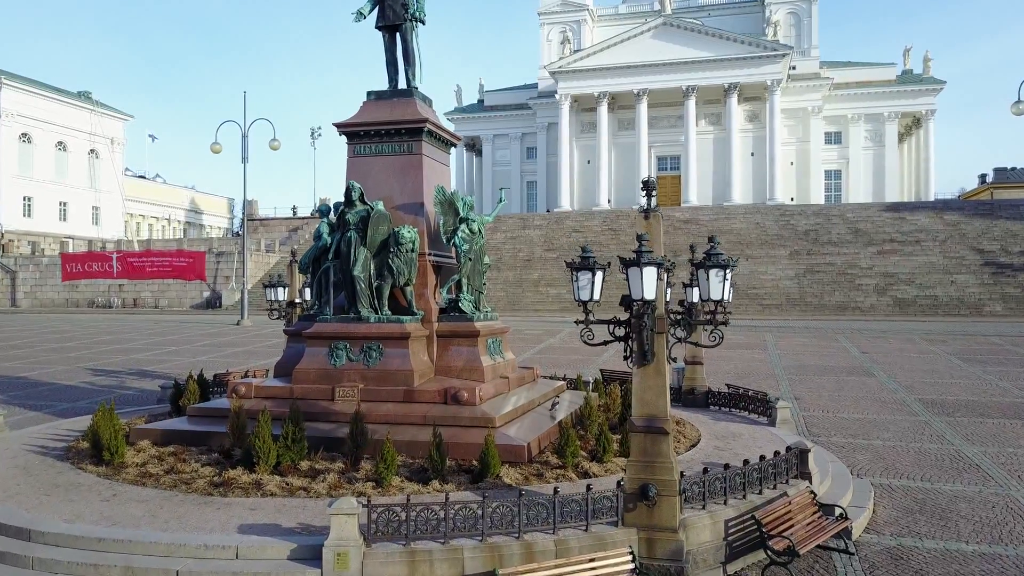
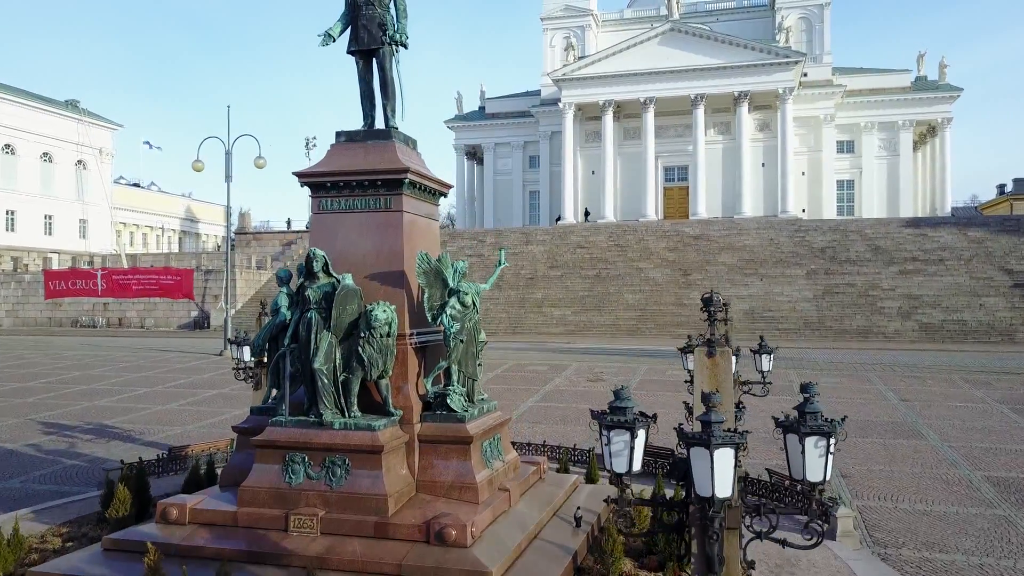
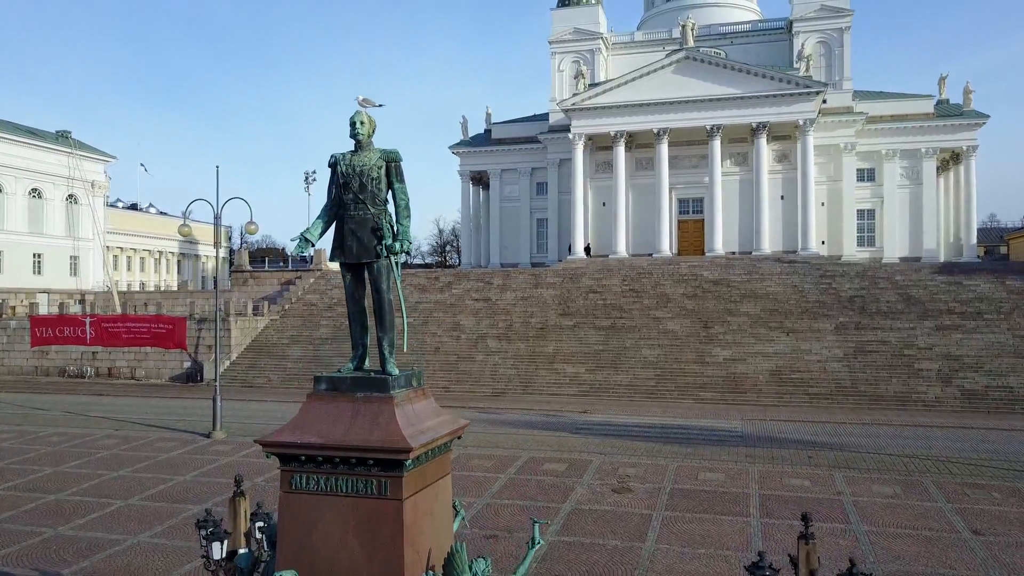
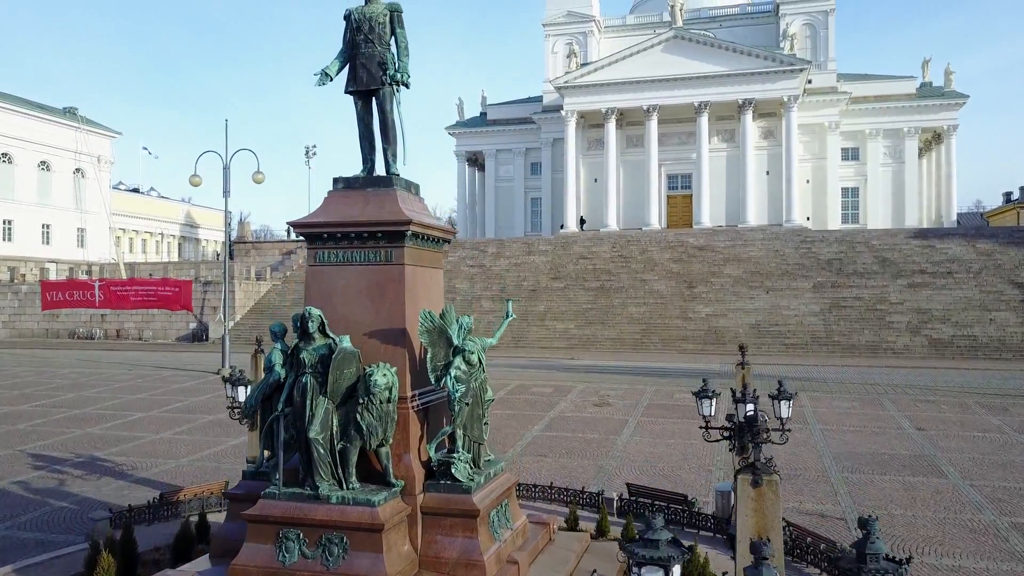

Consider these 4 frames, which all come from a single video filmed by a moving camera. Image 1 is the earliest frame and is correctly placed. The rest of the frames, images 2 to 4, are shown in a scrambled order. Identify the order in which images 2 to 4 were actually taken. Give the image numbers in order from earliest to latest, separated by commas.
2, 4, 3
